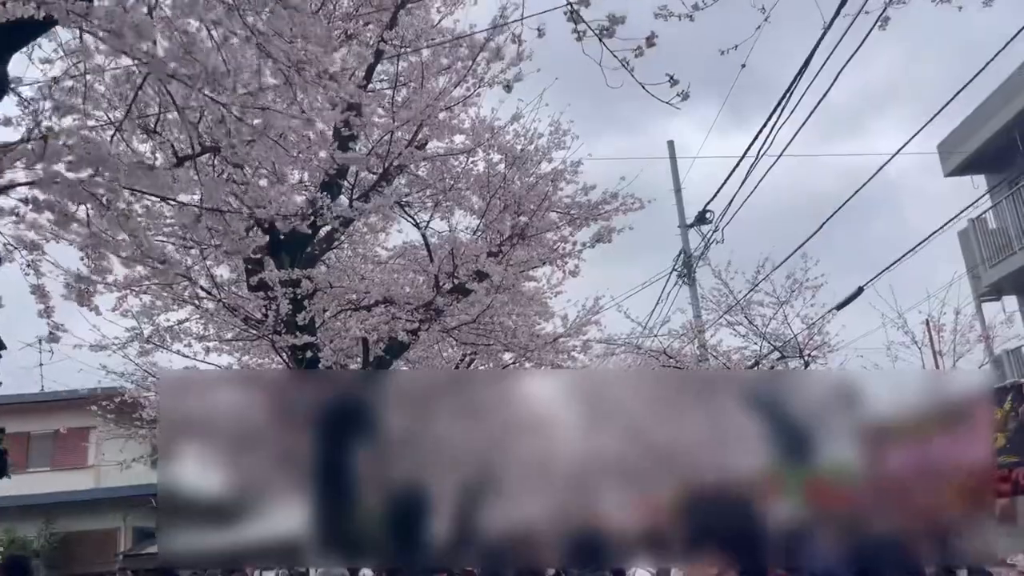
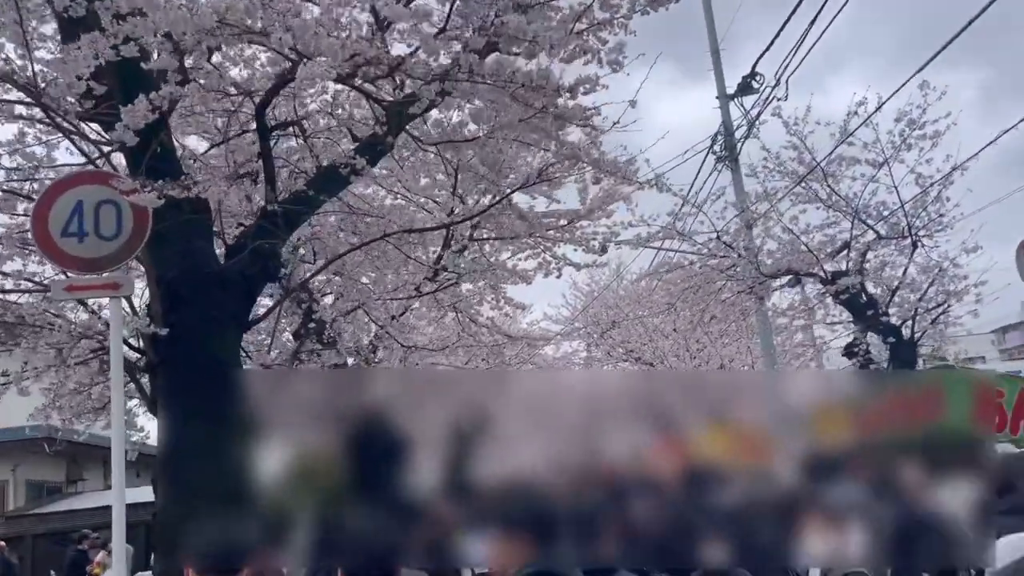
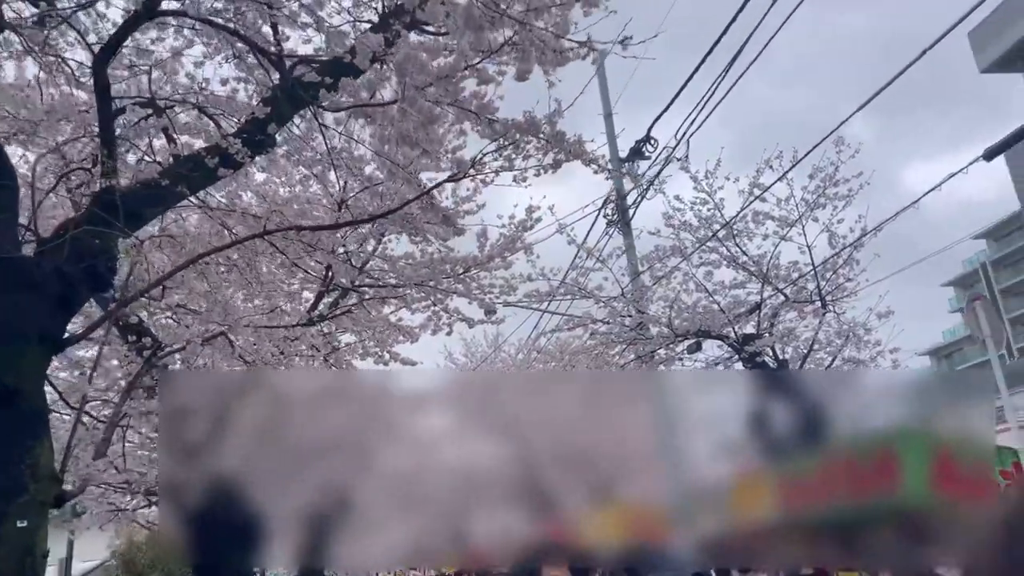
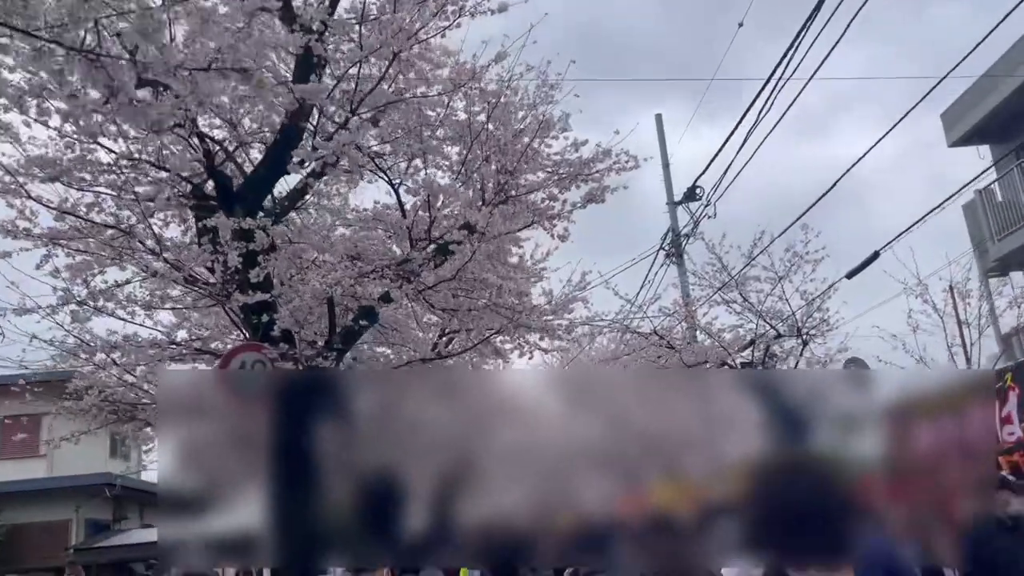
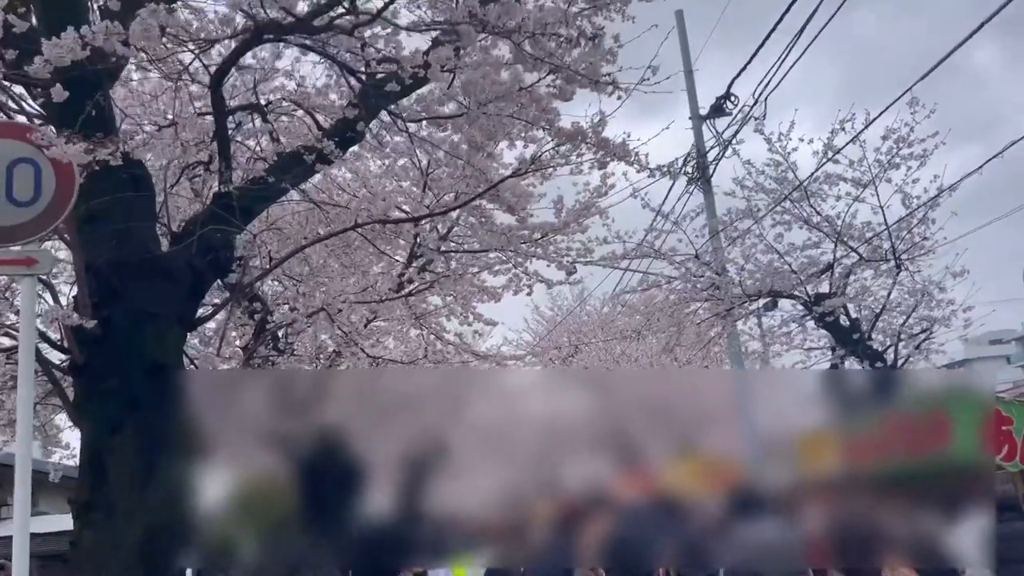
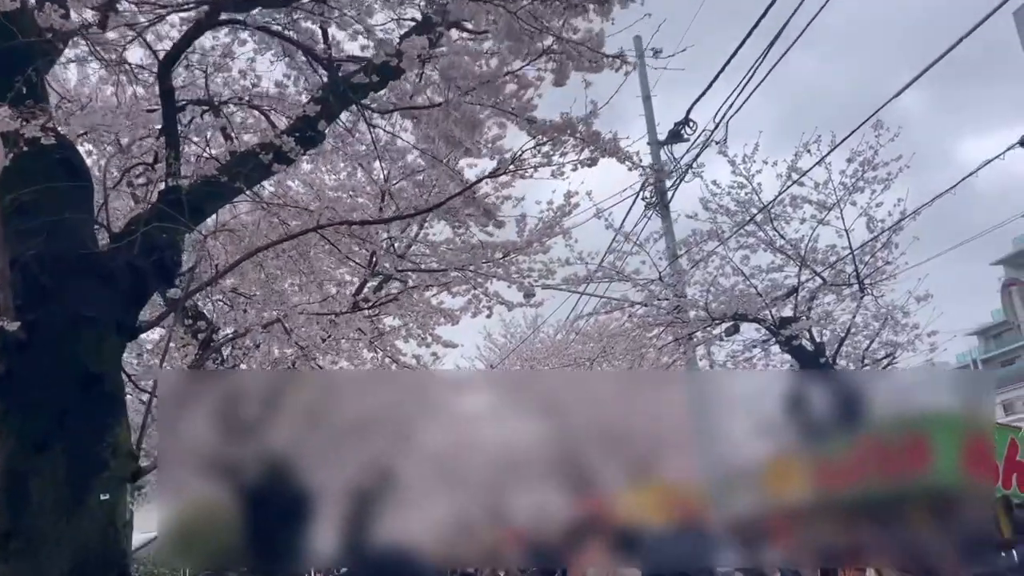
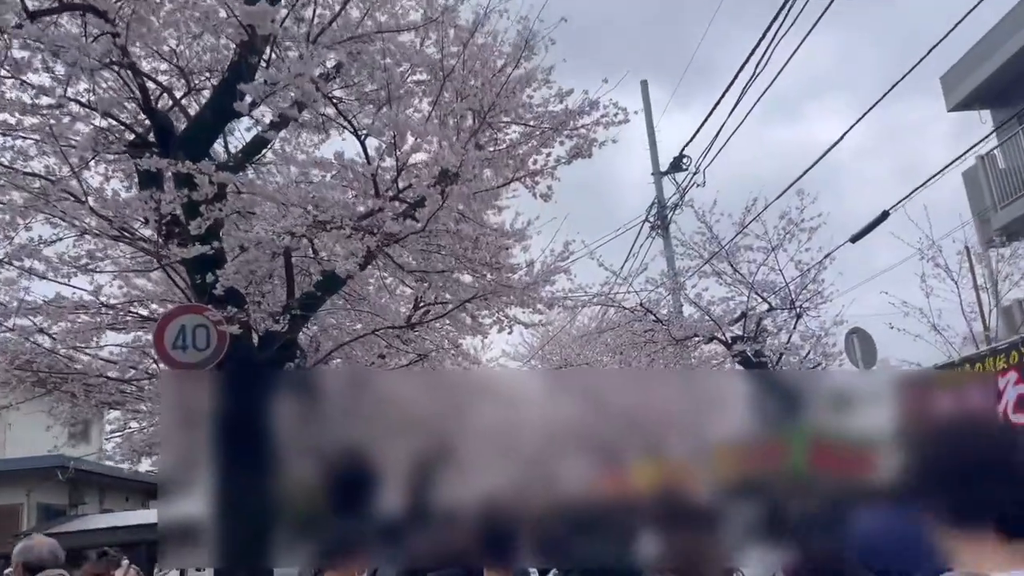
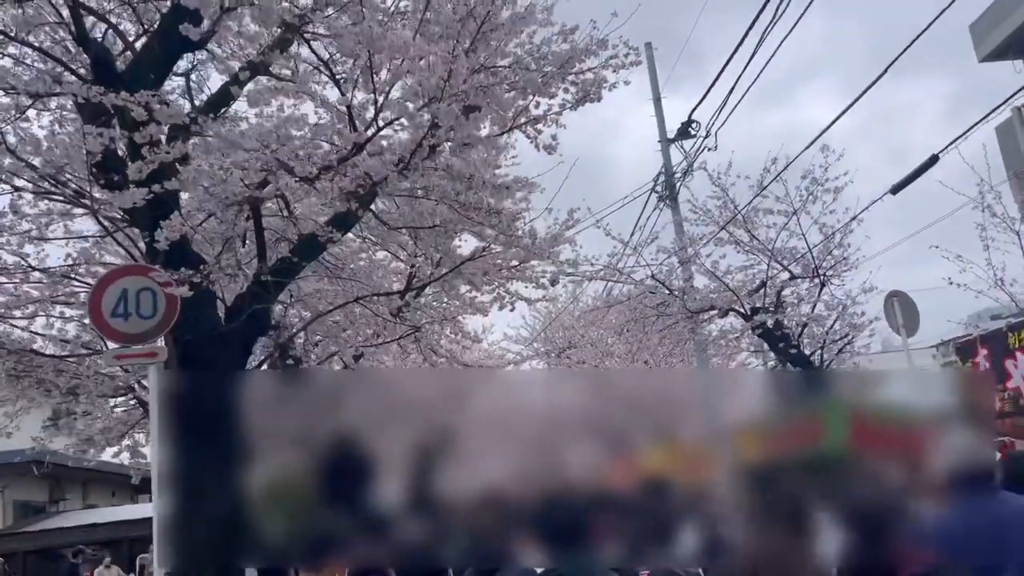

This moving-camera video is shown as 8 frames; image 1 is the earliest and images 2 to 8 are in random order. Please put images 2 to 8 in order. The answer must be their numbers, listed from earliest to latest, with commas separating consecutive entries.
4, 7, 8, 2, 5, 6, 3
